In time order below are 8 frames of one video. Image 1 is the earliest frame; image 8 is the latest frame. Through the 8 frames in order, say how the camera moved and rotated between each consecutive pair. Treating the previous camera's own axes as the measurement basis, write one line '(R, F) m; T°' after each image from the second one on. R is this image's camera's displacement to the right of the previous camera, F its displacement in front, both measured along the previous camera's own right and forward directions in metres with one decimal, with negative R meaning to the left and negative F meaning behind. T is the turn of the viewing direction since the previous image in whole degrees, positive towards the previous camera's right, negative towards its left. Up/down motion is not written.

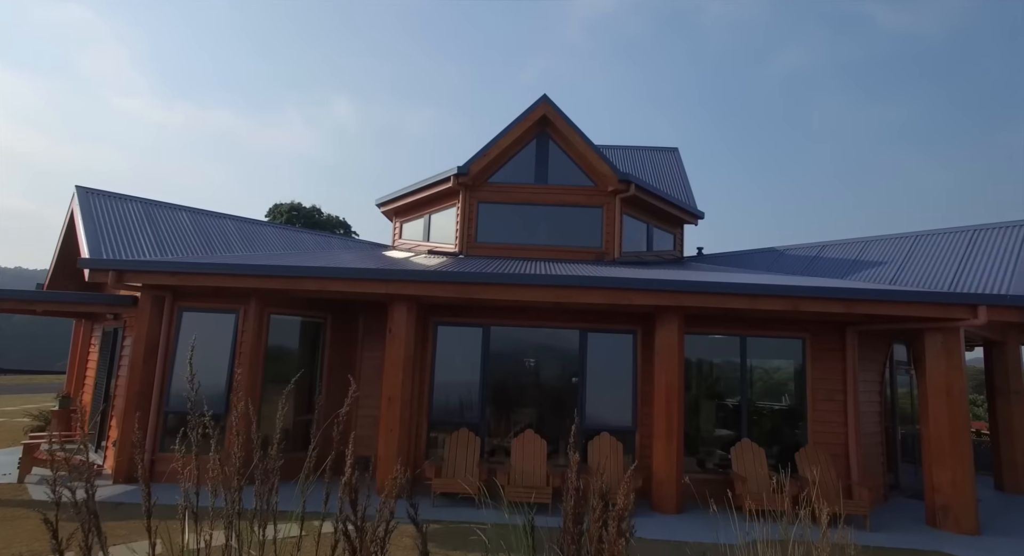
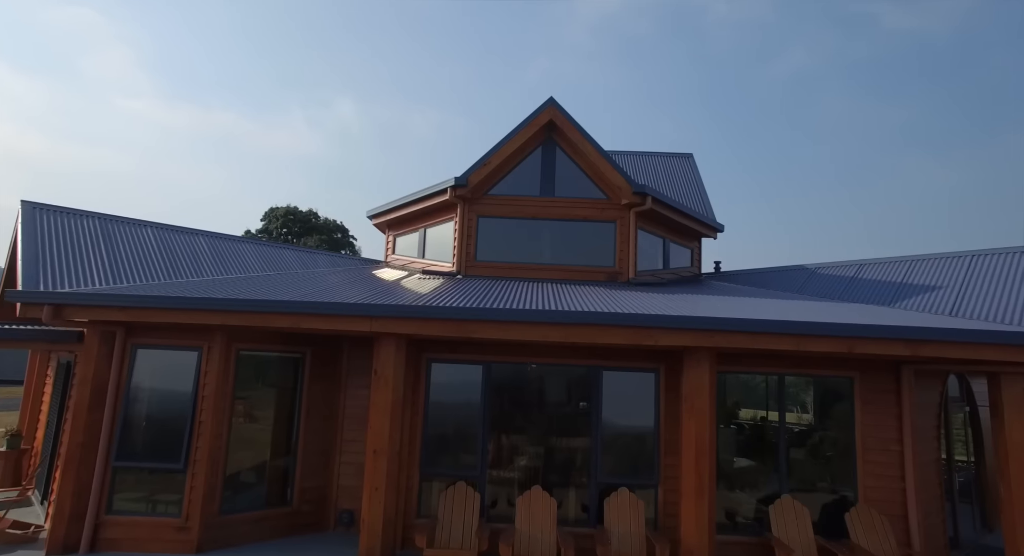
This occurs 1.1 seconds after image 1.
(-0.1, +1.5) m; 0°
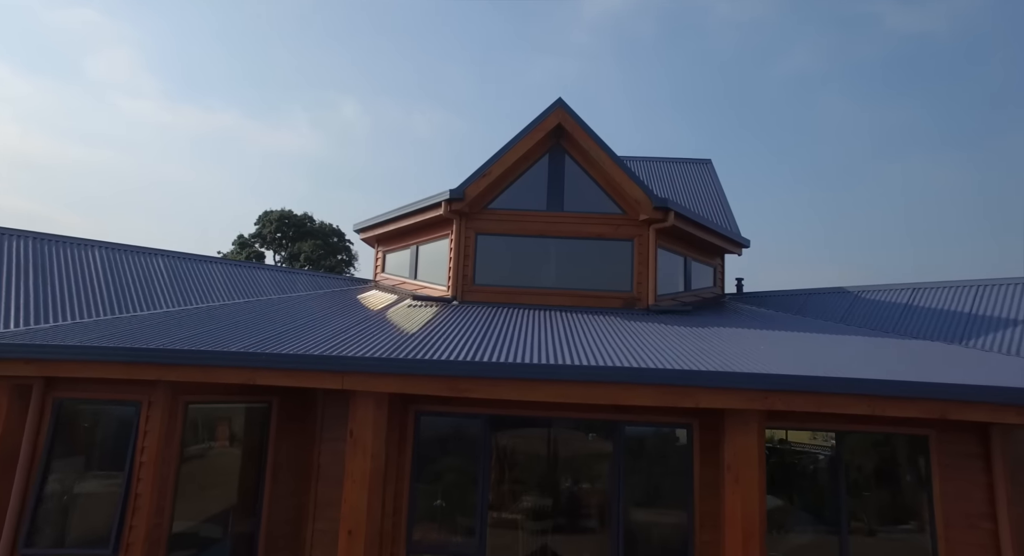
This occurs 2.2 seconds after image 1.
(0.0, +1.7) m; 0°
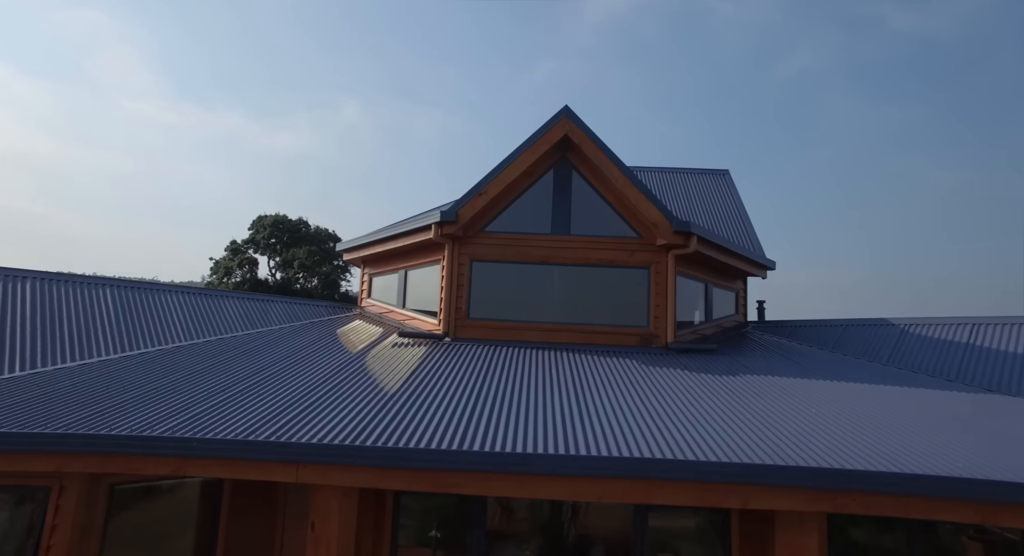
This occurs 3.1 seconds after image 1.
(0.0, +1.5) m; 0°
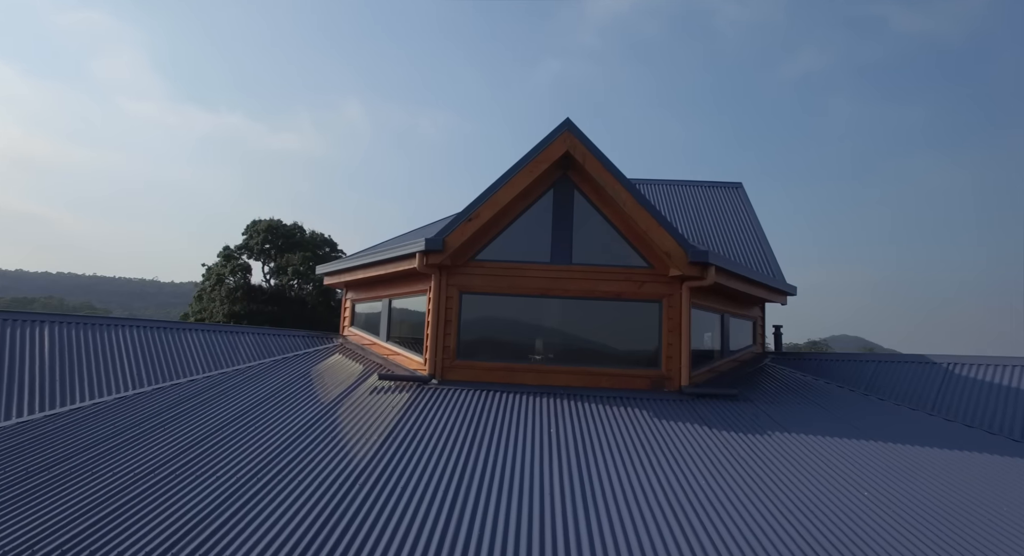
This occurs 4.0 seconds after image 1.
(+0.1, +1.2) m; 0°
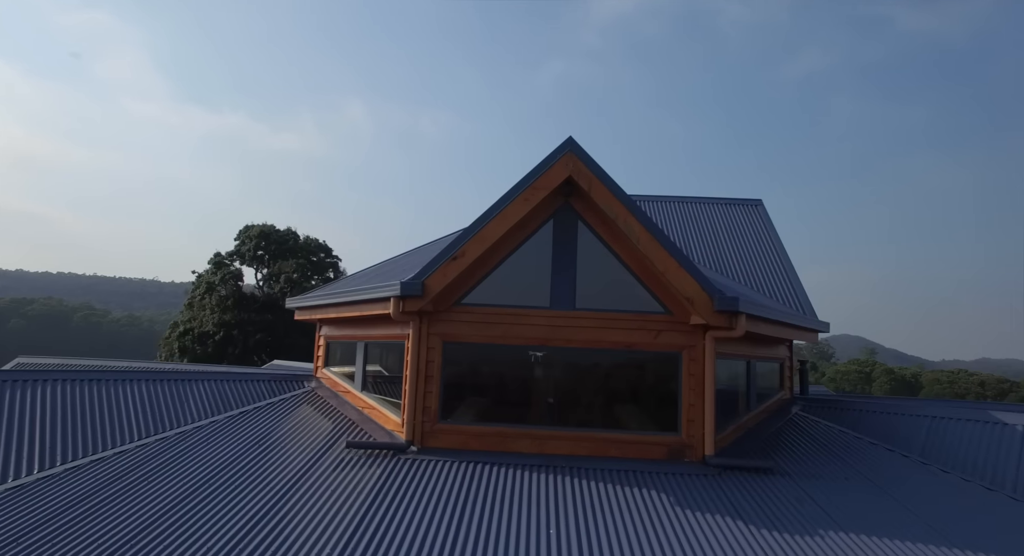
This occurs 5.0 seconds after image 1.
(+0.1, +1.5) m; 0°
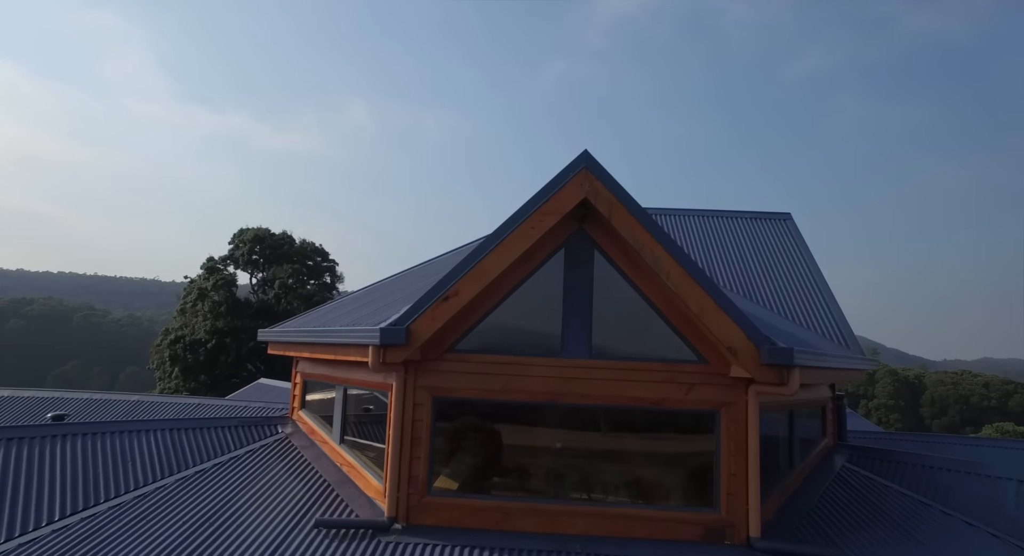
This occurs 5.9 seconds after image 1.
(0.0, +1.4) m; 0°
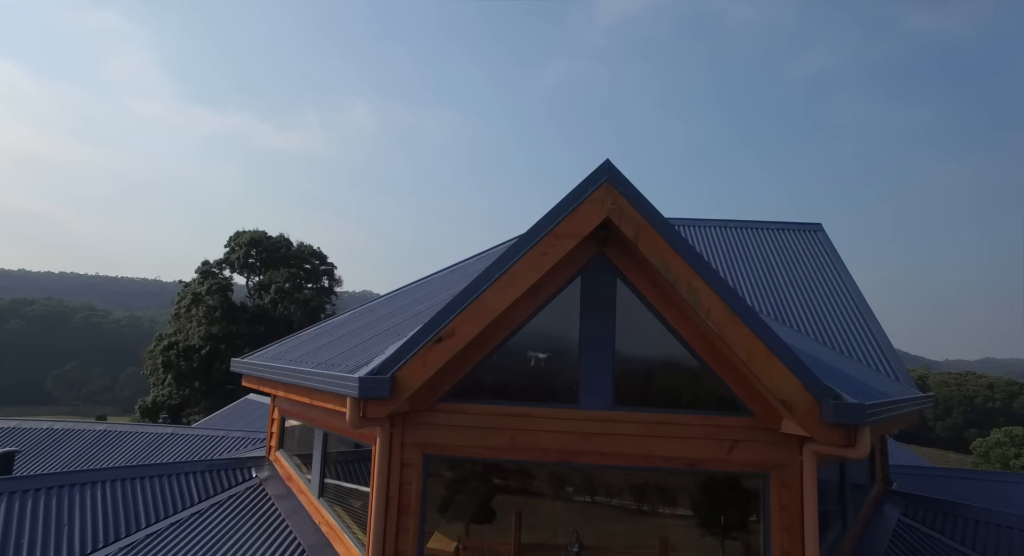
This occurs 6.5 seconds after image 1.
(0.0, +1.2) m; 0°
